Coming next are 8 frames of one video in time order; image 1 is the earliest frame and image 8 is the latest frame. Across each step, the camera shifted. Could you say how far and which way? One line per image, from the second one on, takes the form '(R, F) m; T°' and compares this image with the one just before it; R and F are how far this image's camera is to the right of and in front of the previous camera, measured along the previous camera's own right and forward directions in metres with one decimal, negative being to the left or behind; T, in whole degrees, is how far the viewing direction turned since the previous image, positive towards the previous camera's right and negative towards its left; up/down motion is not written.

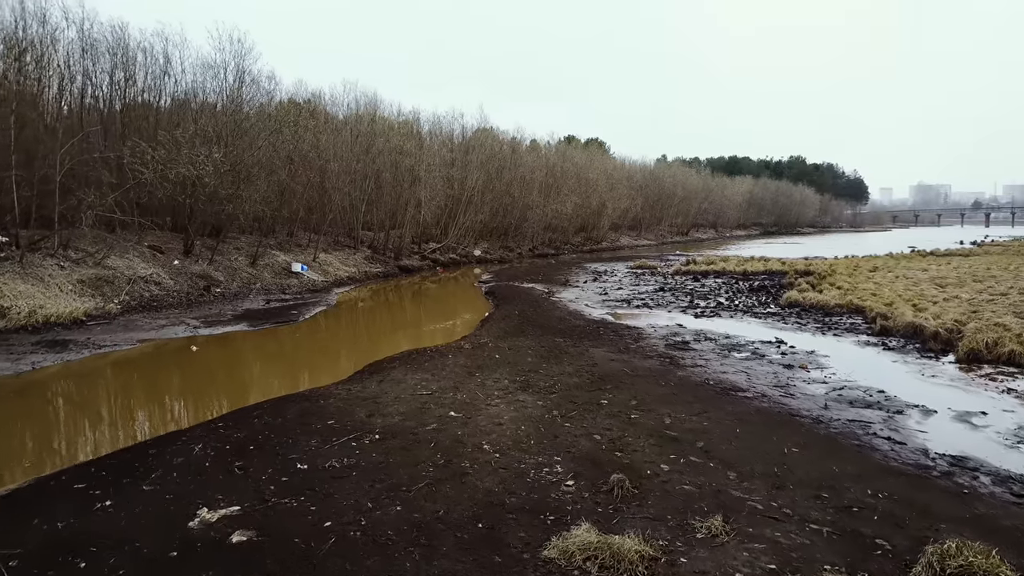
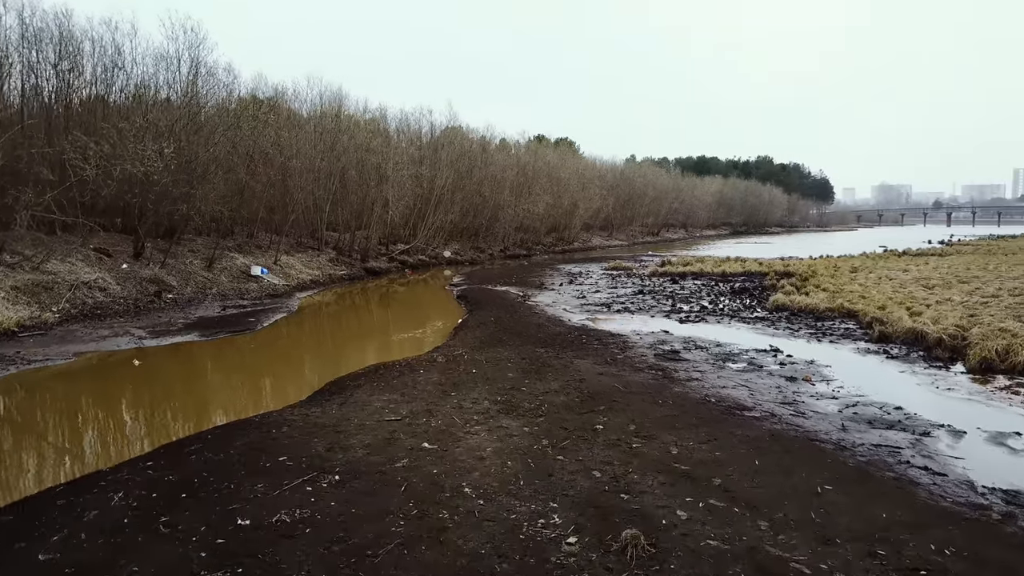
(-0.1, +1.3) m; +2°
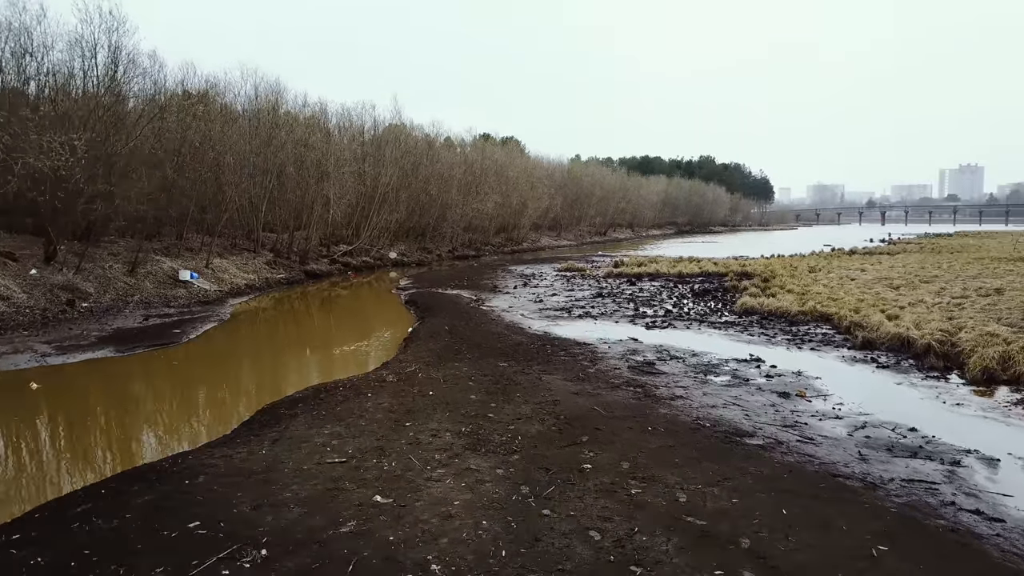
(-0.2, +1.5) m; +4°
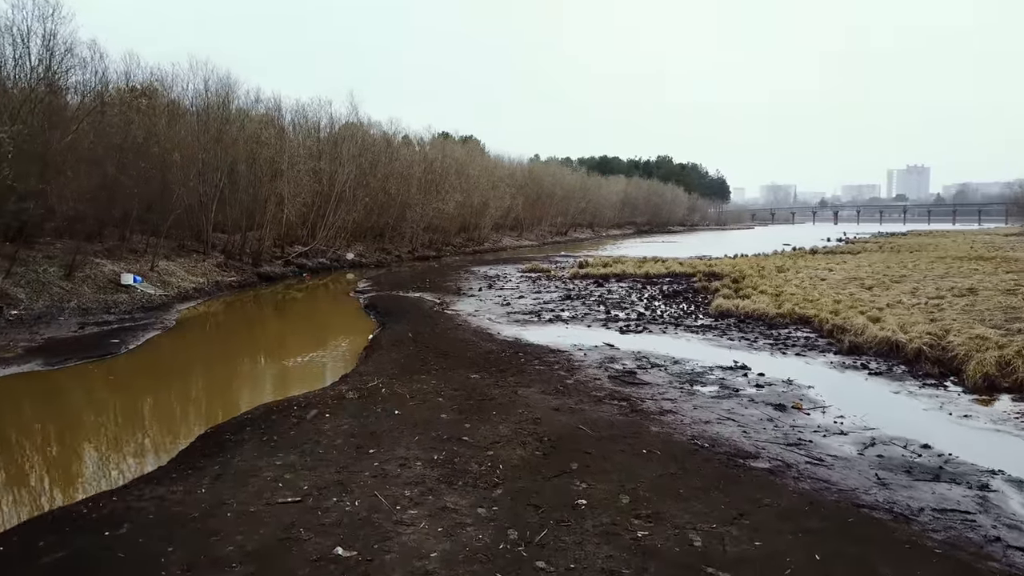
(-0.2, +1.0) m; +3°
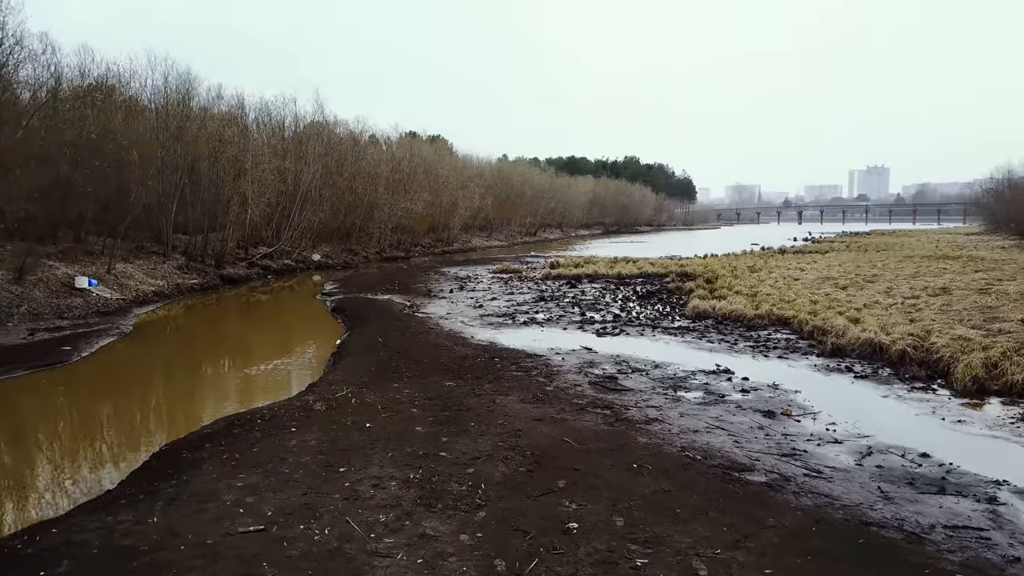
(-0.1, +0.5) m; +2°
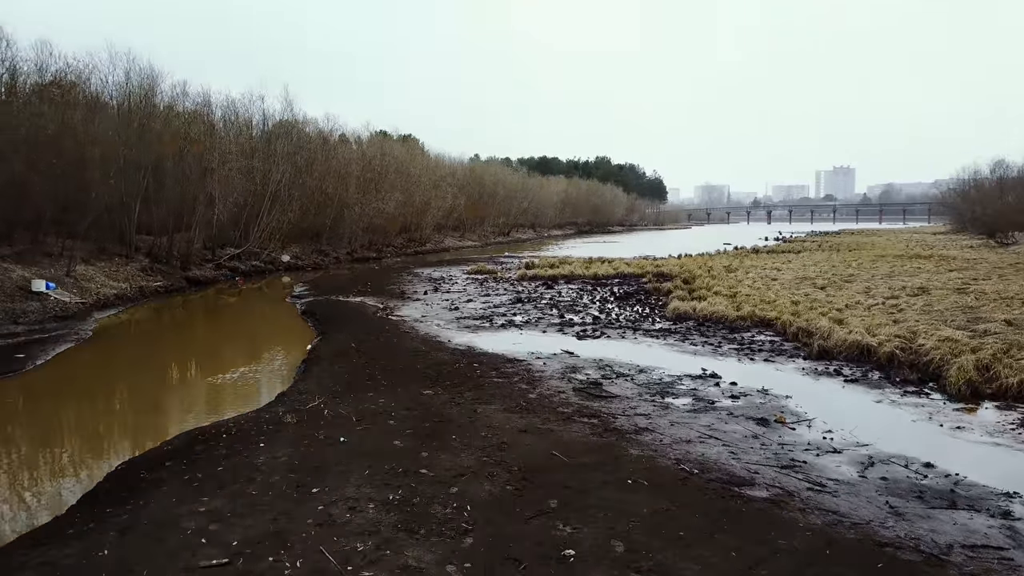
(-0.1, +0.5) m; +2°
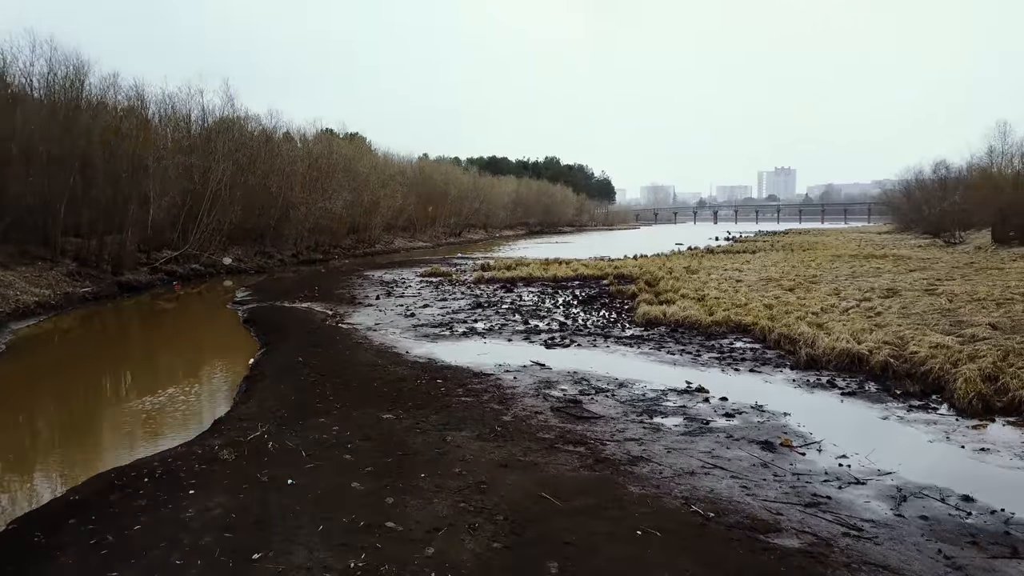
(-0.3, +1.2) m; +4°
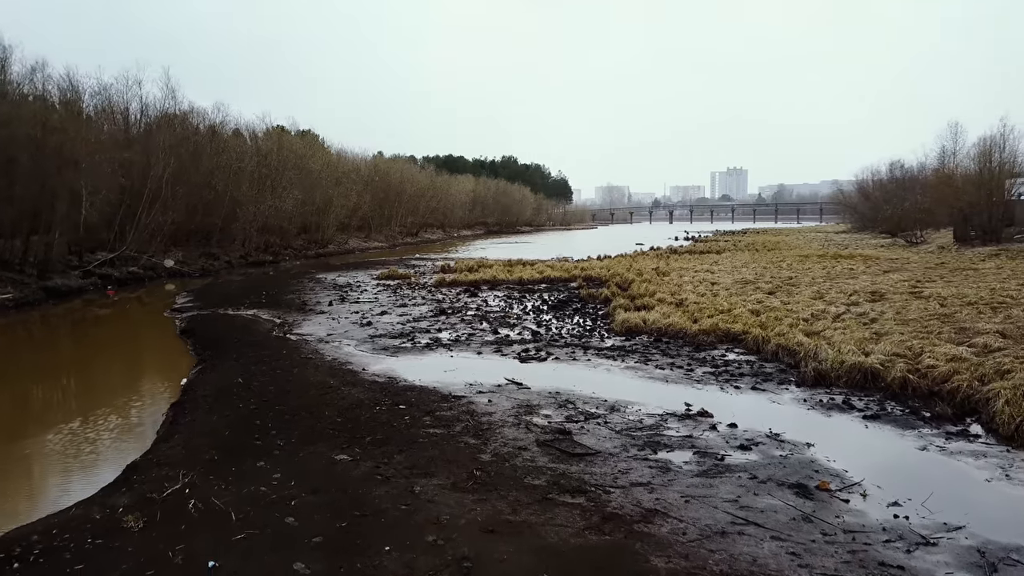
(-0.2, +1.6) m; +3°
